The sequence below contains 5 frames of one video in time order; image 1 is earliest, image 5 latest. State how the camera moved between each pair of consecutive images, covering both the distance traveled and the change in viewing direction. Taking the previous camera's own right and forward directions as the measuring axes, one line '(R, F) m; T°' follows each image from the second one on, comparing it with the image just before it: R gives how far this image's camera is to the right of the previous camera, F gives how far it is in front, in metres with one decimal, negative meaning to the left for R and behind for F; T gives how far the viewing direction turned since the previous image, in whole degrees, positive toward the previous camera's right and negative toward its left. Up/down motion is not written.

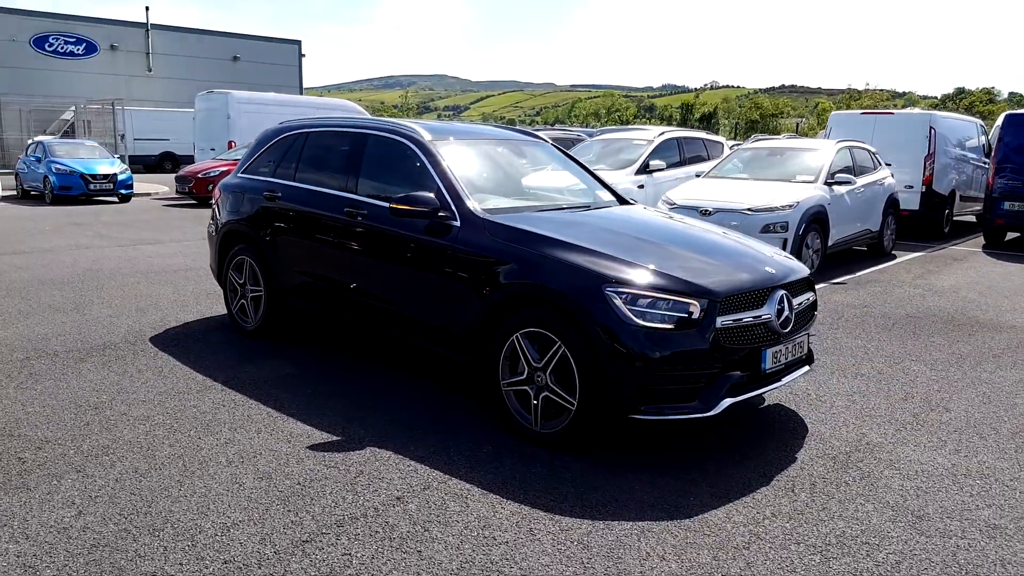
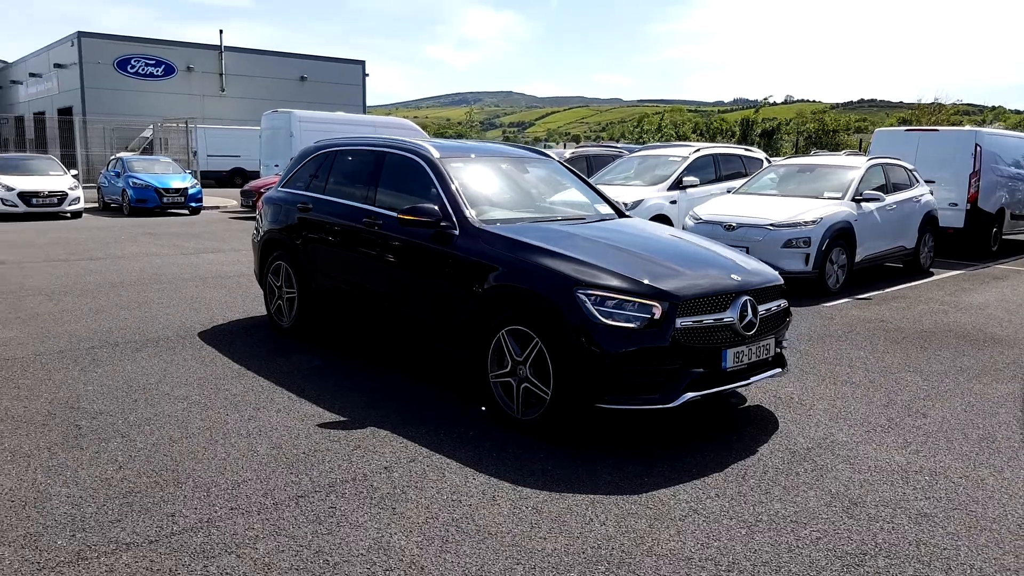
(+0.4, -0.5) m; -5°
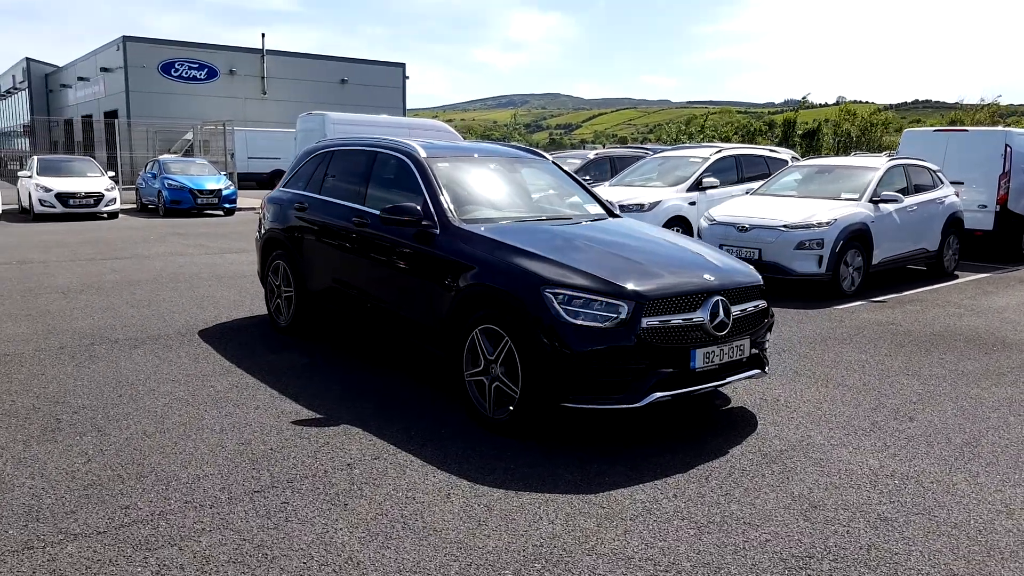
(+0.4, 0.0) m; -3°
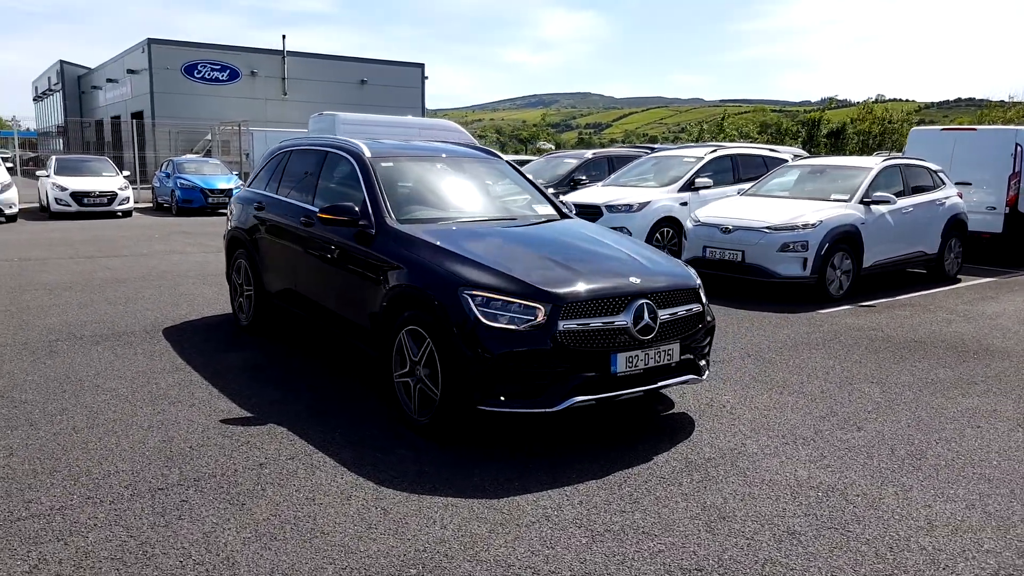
(+0.6, 0.0) m; -2°
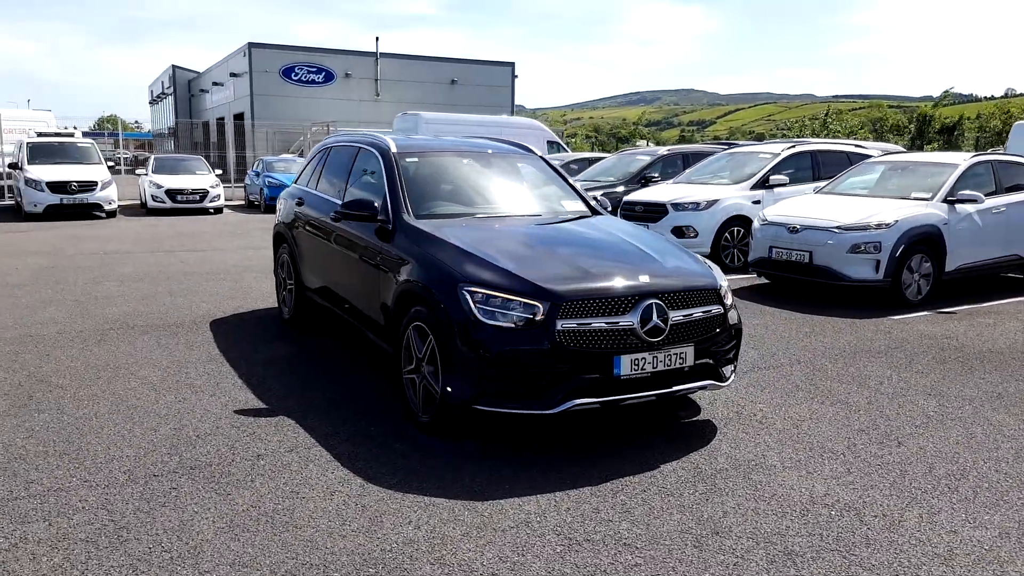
(+0.5, +0.1) m; -7°
